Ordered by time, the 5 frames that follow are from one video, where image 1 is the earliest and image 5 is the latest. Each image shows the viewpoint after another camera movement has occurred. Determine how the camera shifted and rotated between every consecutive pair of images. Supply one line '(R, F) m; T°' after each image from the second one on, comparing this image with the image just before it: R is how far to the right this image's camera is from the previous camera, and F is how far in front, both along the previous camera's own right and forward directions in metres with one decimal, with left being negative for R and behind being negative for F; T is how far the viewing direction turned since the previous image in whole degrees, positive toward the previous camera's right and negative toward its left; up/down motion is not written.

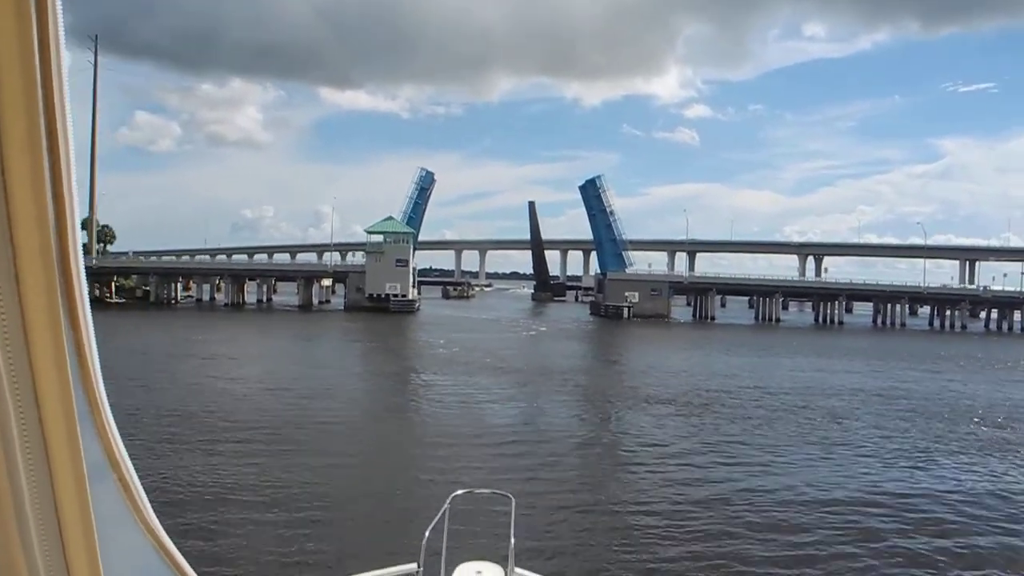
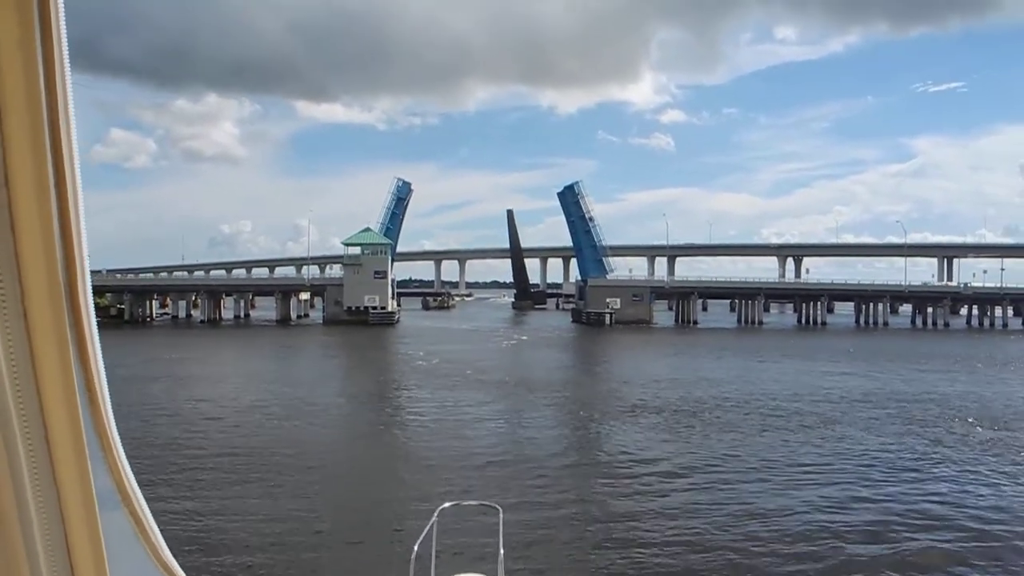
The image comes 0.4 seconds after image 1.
(0.0, +0.2) m; +1°
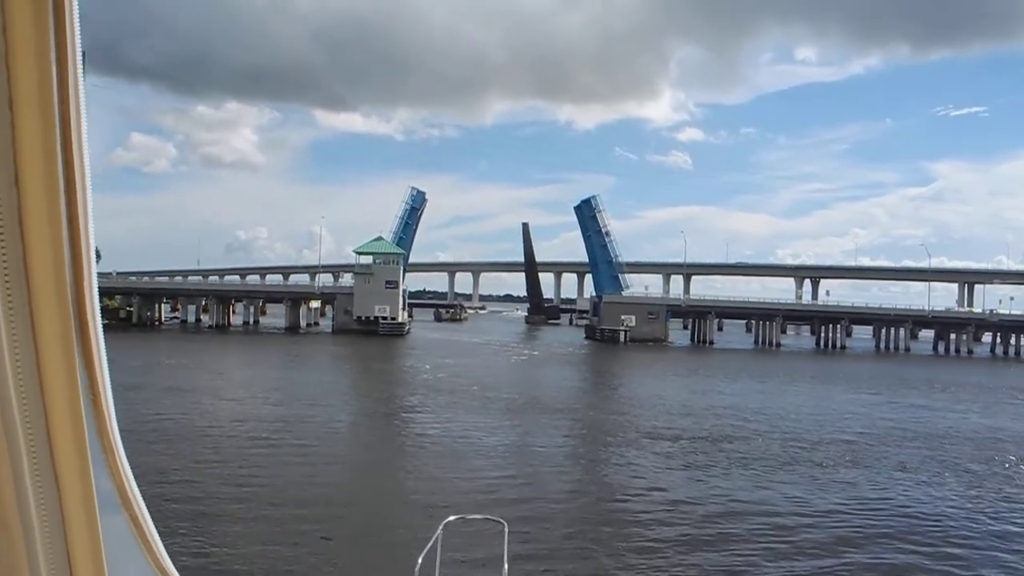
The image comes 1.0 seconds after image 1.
(0.0, +0.3) m; -1°
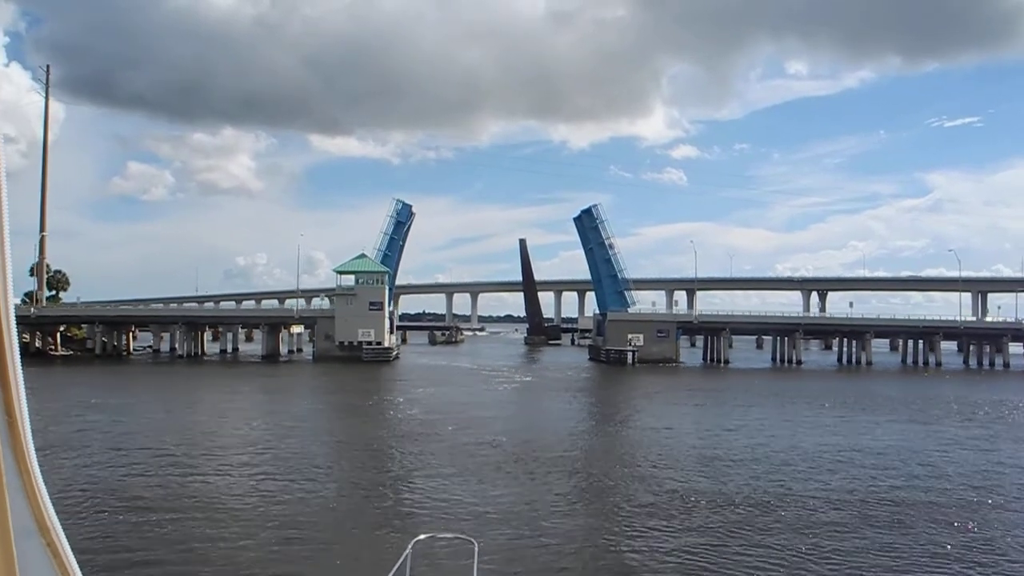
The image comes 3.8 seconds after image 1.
(+0.1, +1.5) m; 0°
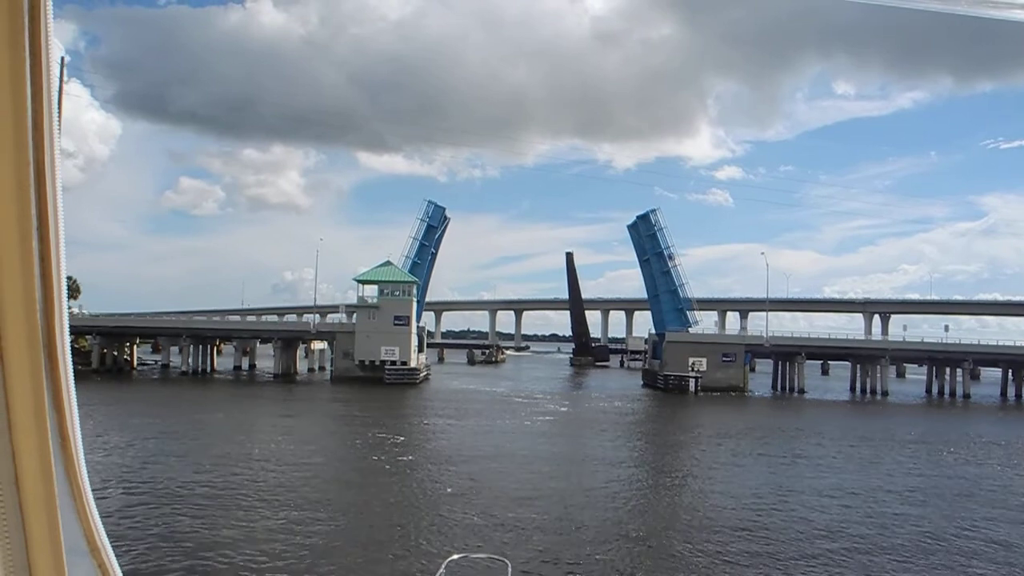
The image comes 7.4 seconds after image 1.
(0.0, +2.0) m; -3°
